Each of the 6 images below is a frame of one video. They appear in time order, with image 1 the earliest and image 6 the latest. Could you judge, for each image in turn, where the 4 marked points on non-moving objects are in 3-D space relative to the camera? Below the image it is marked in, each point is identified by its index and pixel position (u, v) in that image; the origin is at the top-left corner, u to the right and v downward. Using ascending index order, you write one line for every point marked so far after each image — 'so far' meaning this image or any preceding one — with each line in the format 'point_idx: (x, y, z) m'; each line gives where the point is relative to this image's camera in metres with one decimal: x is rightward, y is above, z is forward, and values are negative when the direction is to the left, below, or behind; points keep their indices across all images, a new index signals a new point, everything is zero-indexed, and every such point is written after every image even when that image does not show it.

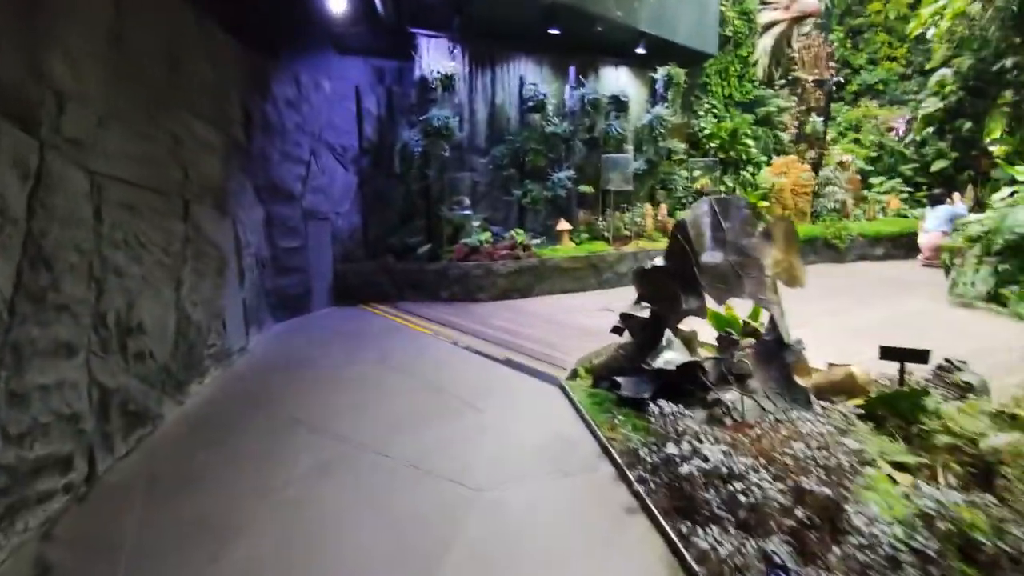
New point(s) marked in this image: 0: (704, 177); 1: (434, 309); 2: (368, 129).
0: (+2.7, +1.5, +8.4) m
1: (-0.8, -0.2, +6.0) m
2: (-1.6, +1.8, +6.7) m
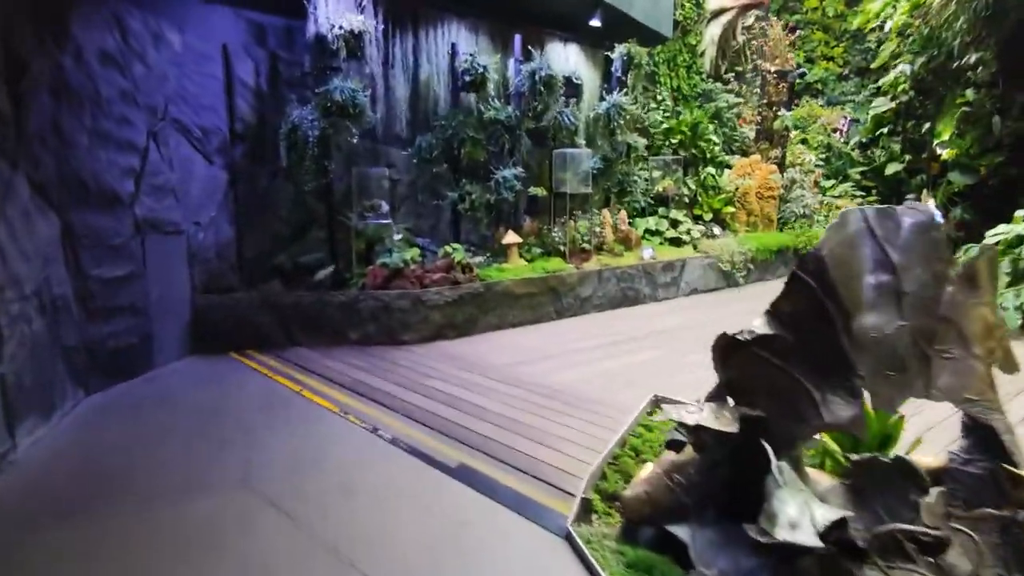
0: (+1.8, +1.3, +7.2) m
1: (-1.2, -0.5, +4.3) m
2: (-2.2, +1.5, +4.8) m
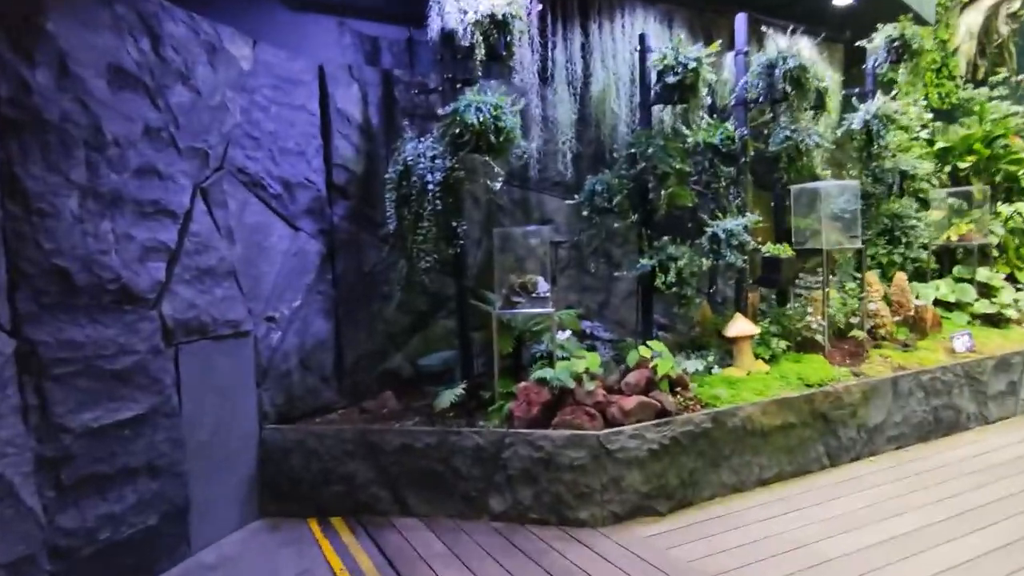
0: (+3.5, +0.5, +4.7) m
1: (-0.2, -1.1, +2.4) m
2: (-1.0, +0.8, +3.4) m
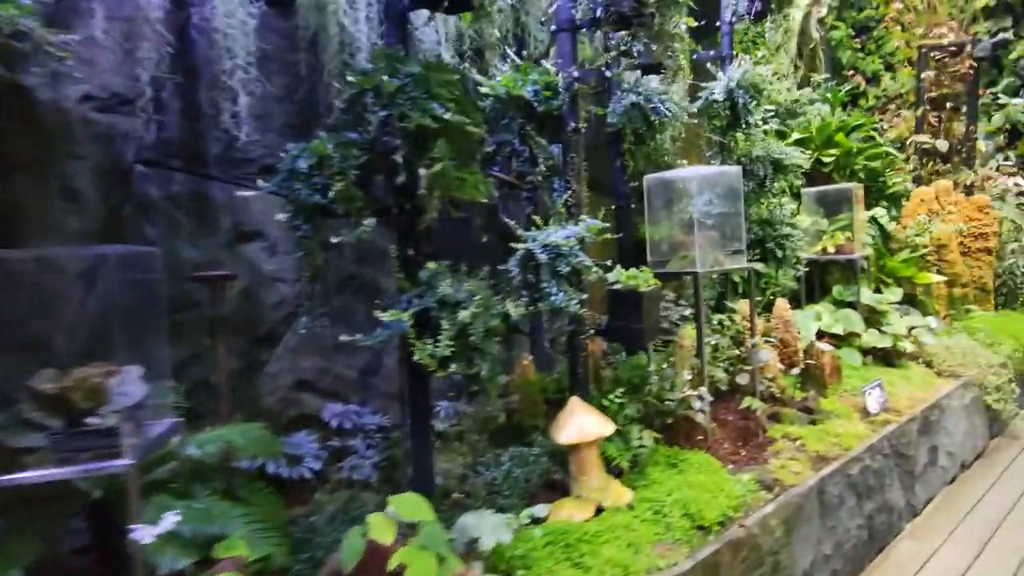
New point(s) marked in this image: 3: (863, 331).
0: (+2.0, +0.4, +3.7) m
1: (-0.9, -1.3, +0.5) m
2: (-2.0, +0.5, +1.2) m
3: (+2.0, -0.2, +3.4) m
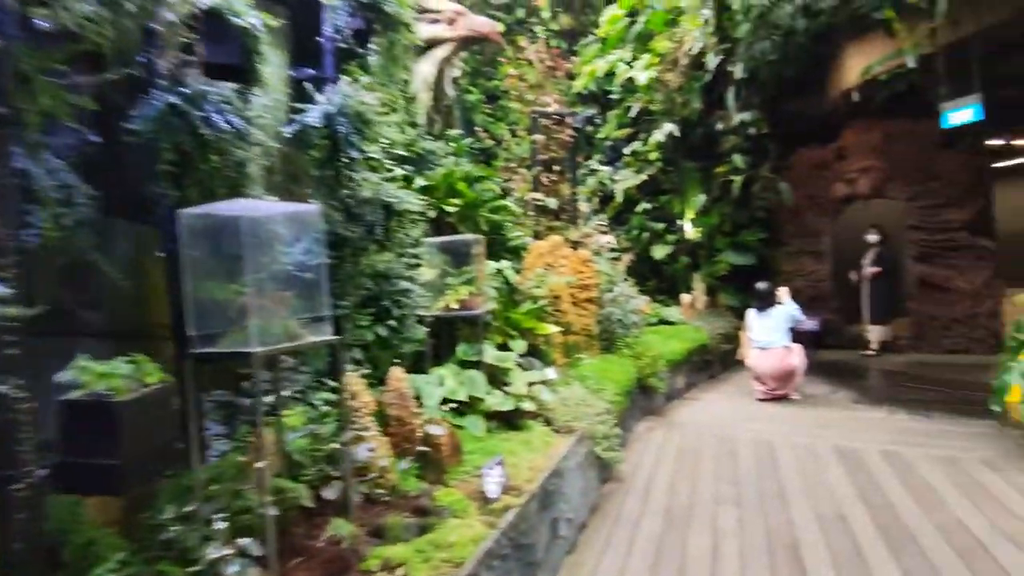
0: (-0.3, 0.0, +3.4) m
1: (-1.1, -1.4, -0.9) m
2: (-2.5, +0.4, -0.7) m
3: (-0.1, -0.5, +3.1) m
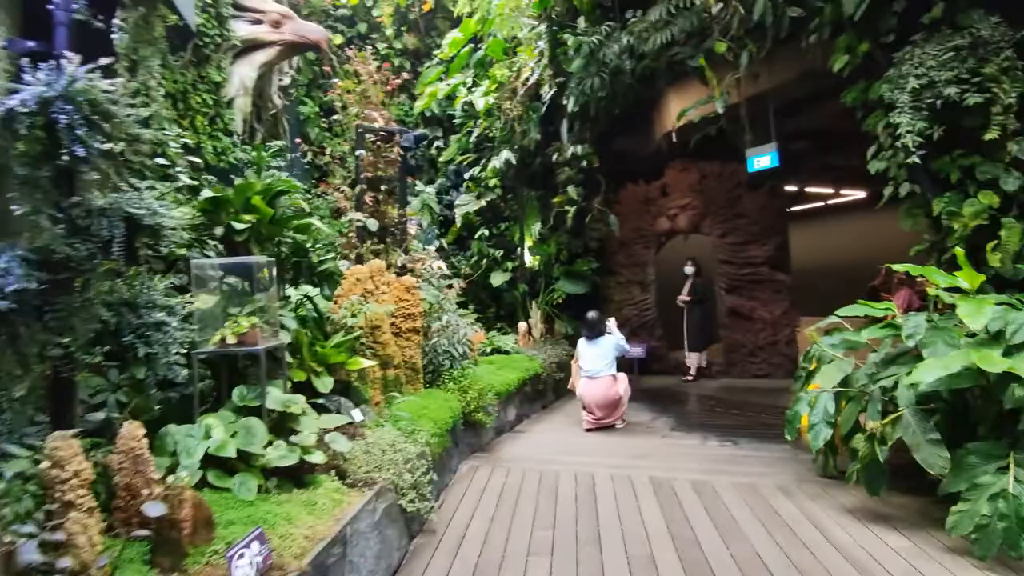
0: (-1.3, -0.1, +2.9) m
1: (-1.1, -1.4, -1.5) m
2: (-2.5, +0.4, -1.6) m
3: (-1.1, -0.7, +2.6) m
